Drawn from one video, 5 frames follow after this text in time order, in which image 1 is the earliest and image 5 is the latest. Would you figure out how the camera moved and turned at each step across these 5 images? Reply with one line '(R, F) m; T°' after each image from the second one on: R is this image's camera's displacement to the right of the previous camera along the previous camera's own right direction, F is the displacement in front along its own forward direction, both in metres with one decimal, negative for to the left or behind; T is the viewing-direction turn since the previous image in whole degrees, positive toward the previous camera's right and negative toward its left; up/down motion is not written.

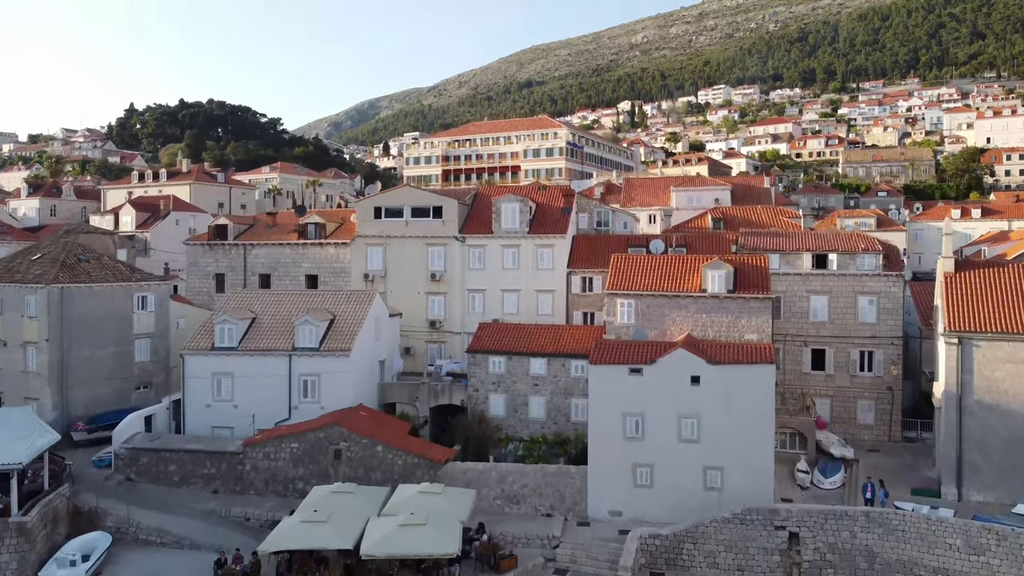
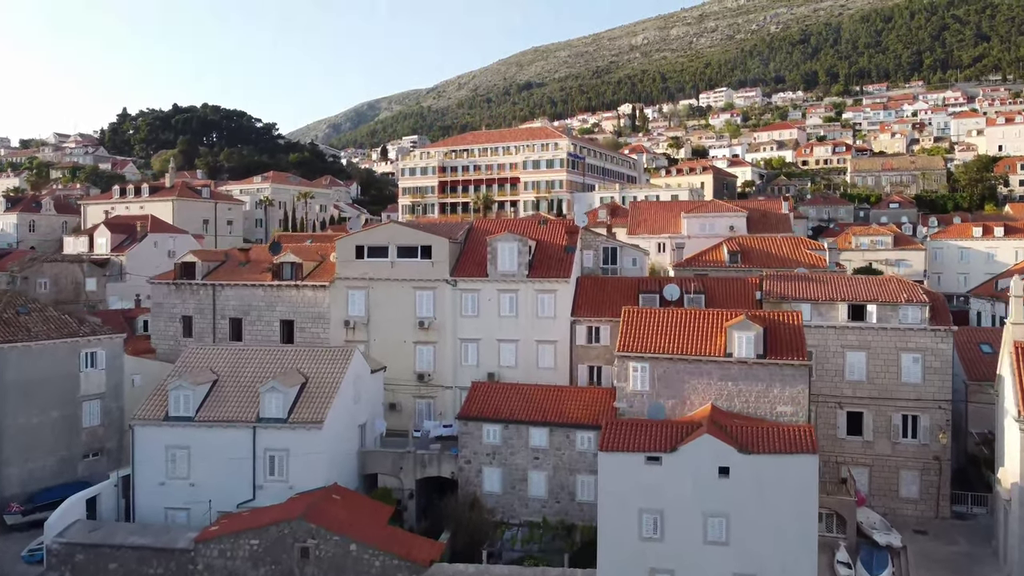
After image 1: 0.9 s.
(+0.1, +3.2) m; 0°
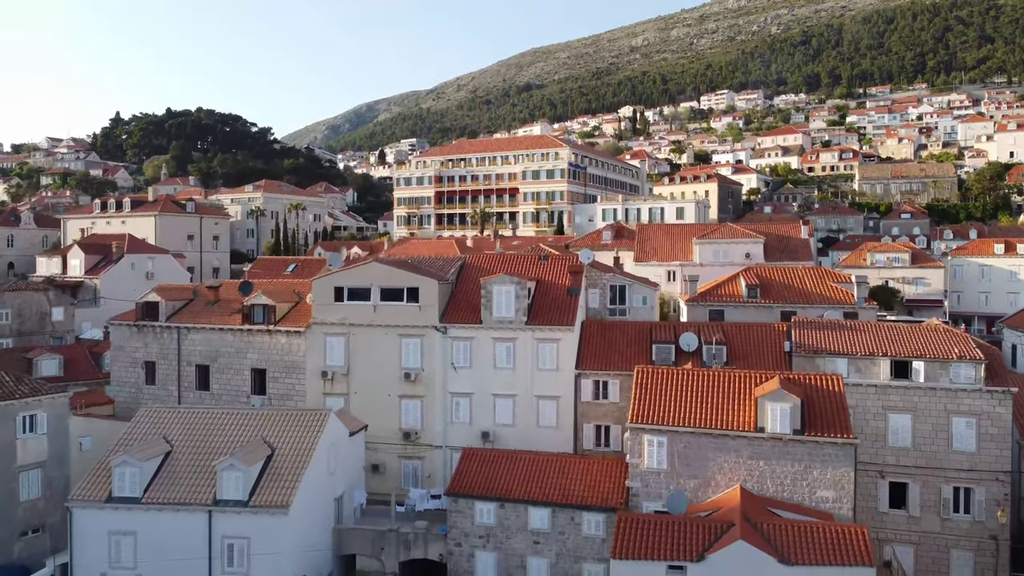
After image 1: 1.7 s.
(+0.1, +3.0) m; 0°
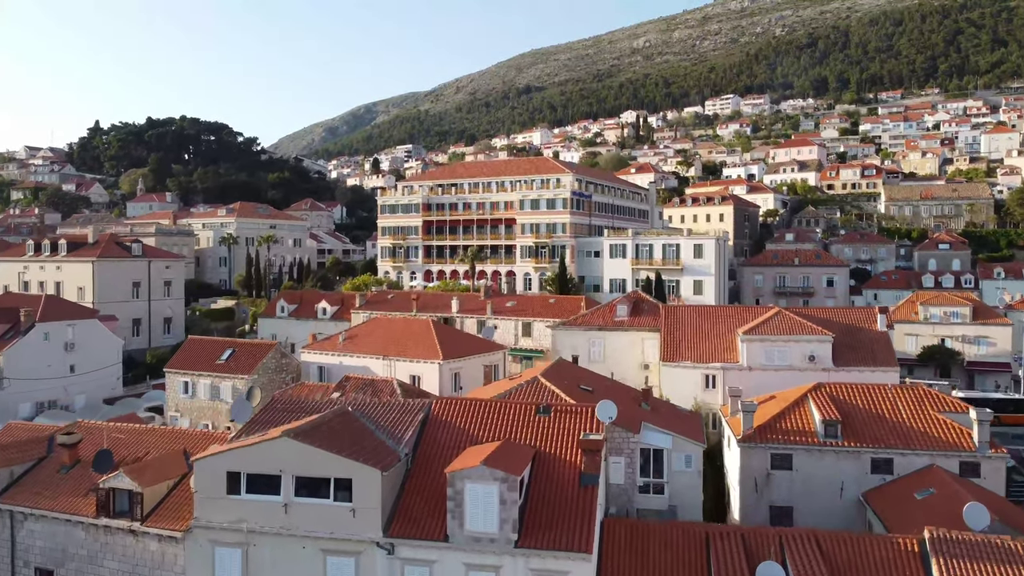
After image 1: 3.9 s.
(+0.4, +8.5) m; 0°
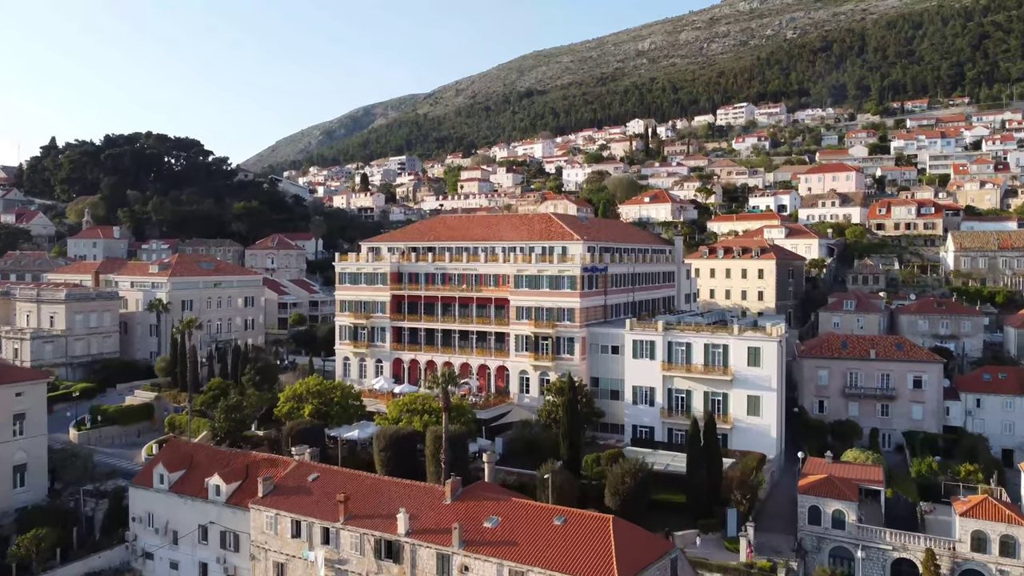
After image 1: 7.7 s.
(+0.7, +16.6) m; 0°
